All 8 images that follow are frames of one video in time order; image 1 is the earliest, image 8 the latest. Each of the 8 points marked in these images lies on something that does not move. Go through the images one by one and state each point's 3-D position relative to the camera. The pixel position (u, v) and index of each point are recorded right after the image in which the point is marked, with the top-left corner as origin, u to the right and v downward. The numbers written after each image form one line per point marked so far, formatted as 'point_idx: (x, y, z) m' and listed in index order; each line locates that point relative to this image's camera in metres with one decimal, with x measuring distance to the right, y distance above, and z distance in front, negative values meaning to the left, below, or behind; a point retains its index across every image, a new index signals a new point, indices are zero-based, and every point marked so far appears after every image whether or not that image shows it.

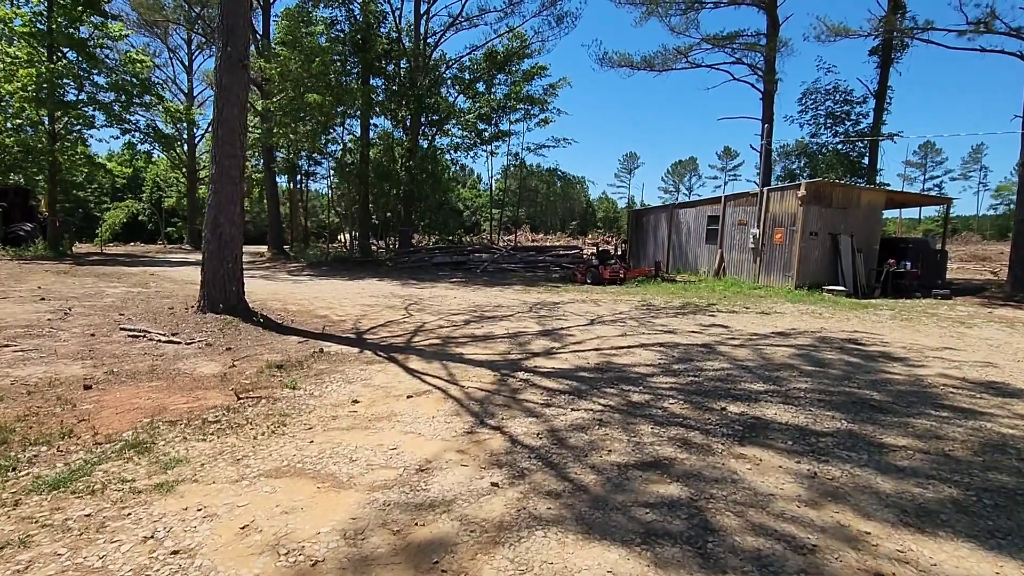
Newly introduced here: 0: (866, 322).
0: (+6.1, -0.6, +9.0) m
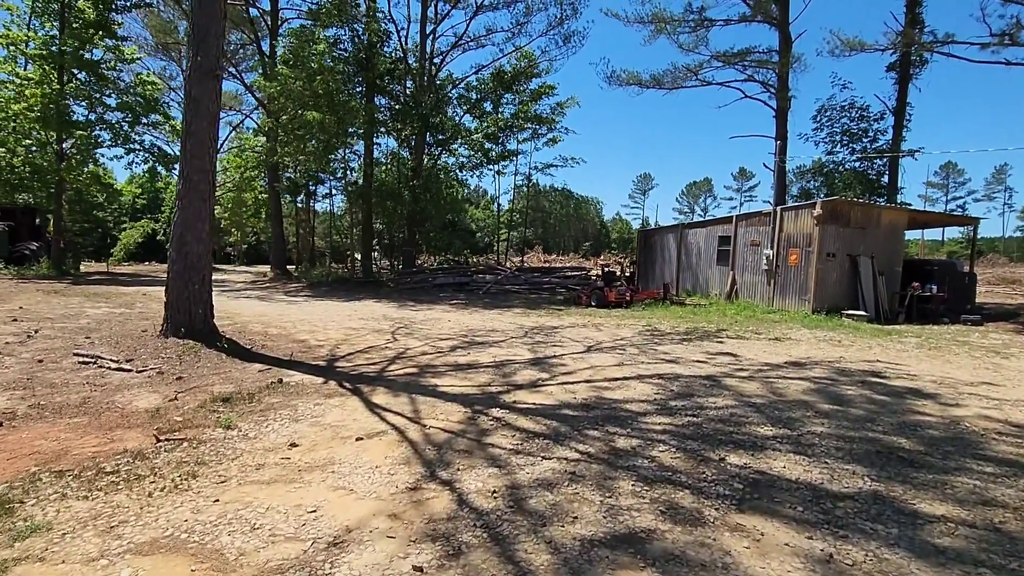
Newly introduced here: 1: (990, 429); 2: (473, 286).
0: (+5.9, -1.0, +8.3) m
1: (+4.1, -1.2, +4.5) m
2: (-1.4, +0.1, +18.5) m
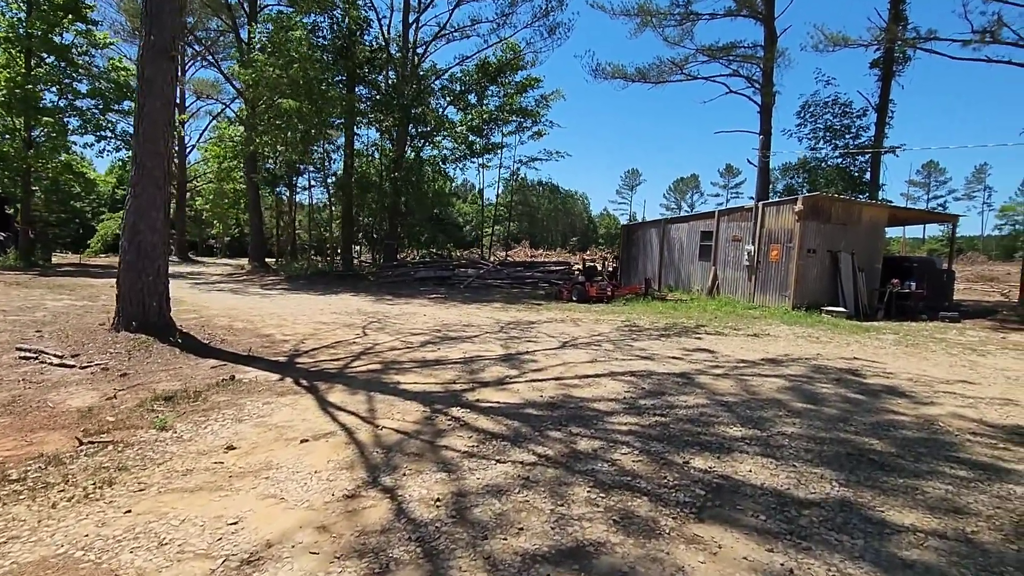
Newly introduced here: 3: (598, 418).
0: (+5.5, -0.9, +8.2) m
1: (+3.8, -1.2, +4.4) m
2: (-2.0, +0.3, +18.2) m
3: (+0.7, -1.1, +4.4) m
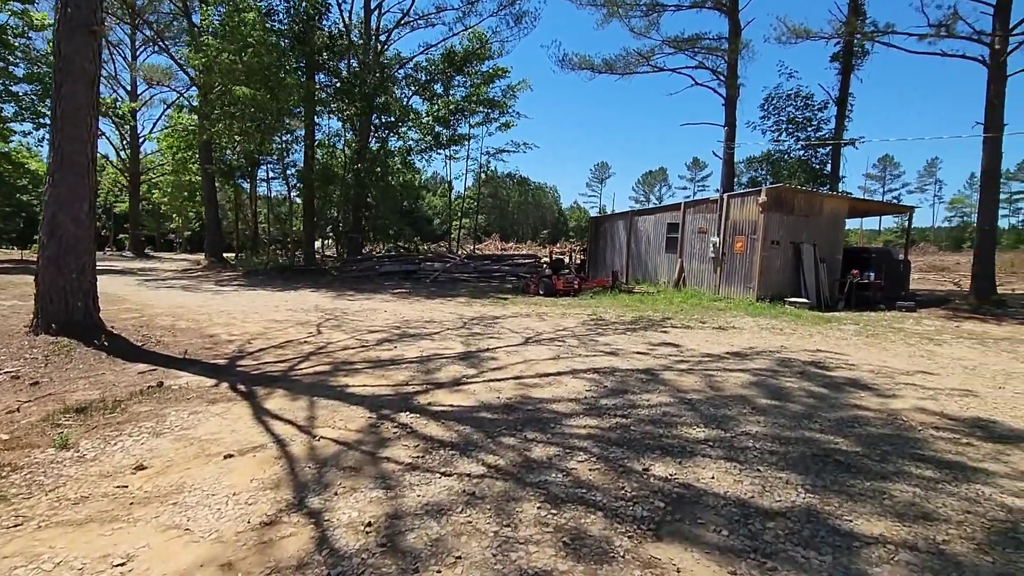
0: (+4.9, -0.8, +8.2) m
1: (+3.4, -1.1, +4.3) m
2: (-3.1, +0.5, +17.8) m
3: (+0.3, -1.0, +4.1) m
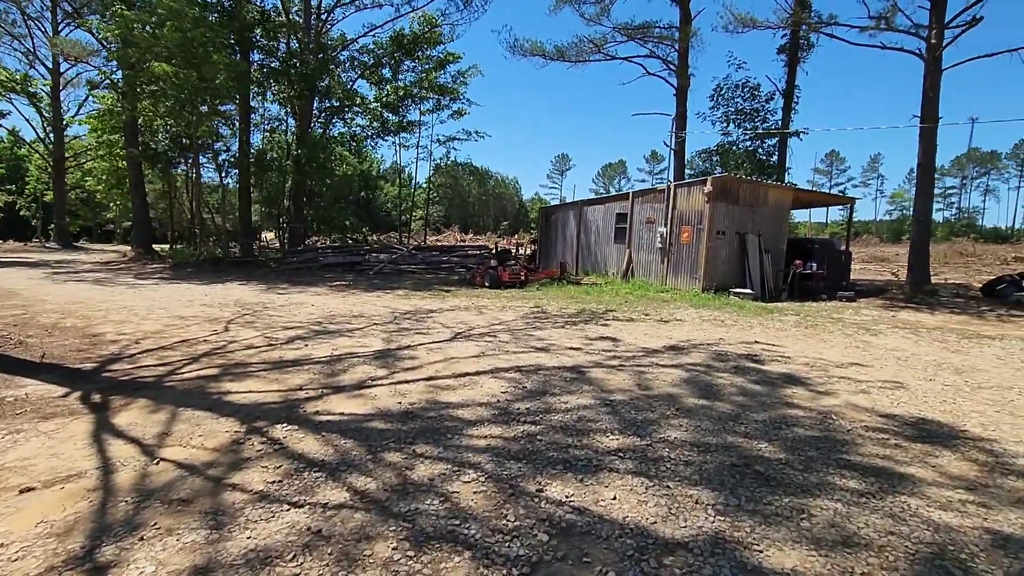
0: (+3.9, -0.7, +8.0) m
1: (+2.7, -1.0, +4.1) m
2: (-4.8, +0.7, +17.0) m
3: (-0.4, -1.0, +3.6) m
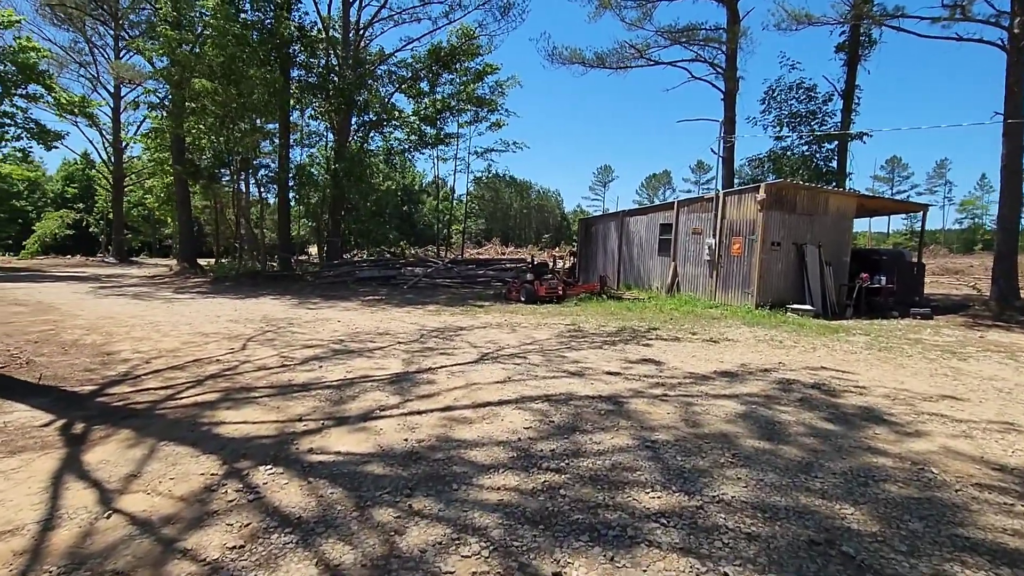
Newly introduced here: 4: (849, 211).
0: (+4.4, -0.9, +7.1) m
1: (+2.8, -1.2, +3.3) m
2: (-3.6, +0.3, +16.8) m
3: (-0.3, -1.1, +3.1) m
4: (+7.8, +1.8, +12.1) m
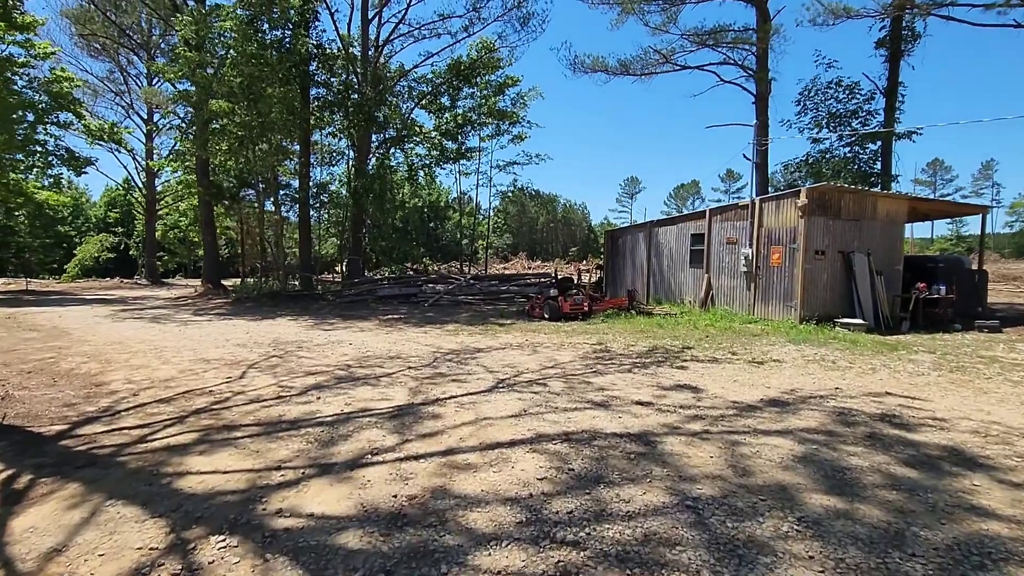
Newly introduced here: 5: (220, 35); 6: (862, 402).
0: (+4.6, -1.0, +6.2) m
1: (+2.8, -1.3, +2.5) m
2: (-2.8, -0.3, +16.4) m
3: (-0.2, -1.2, +2.5) m
4: (+8.2, +1.5, +11.2) m
5: (-9.0, +7.8, +16.3) m
6: (+3.4, -1.1, +5.1) m
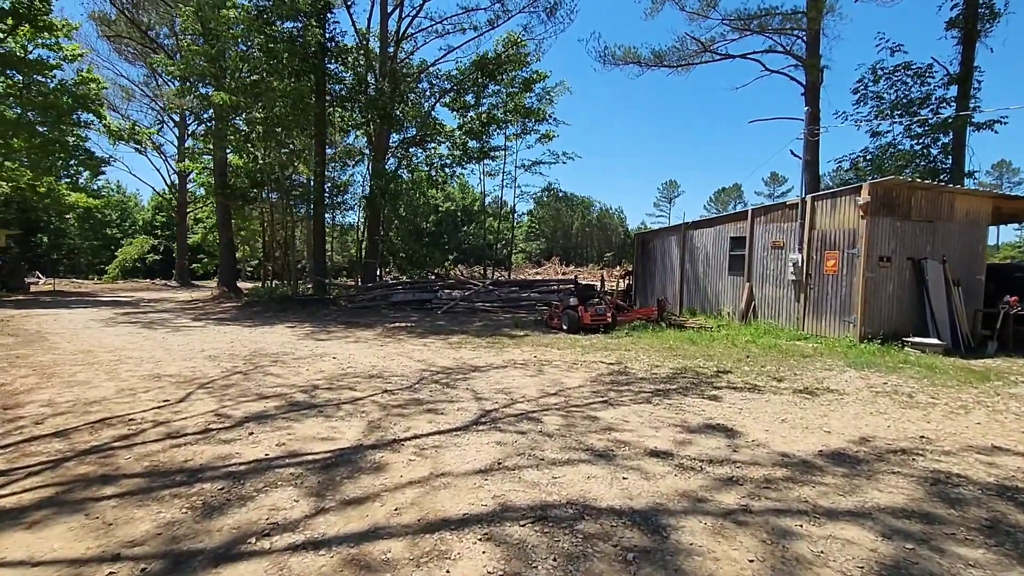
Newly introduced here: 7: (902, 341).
0: (+4.5, -1.2, +4.7) m
1: (+2.5, -1.4, +1.1) m
2: (-2.2, -0.4, +15.4) m
3: (-0.6, -1.3, +1.3) m
4: (+8.5, +1.3, +9.5) m
5: (-8.3, +7.7, +15.8) m
6: (+3.2, -1.2, +3.7) m
7: (+6.4, -0.9, +8.7) m
